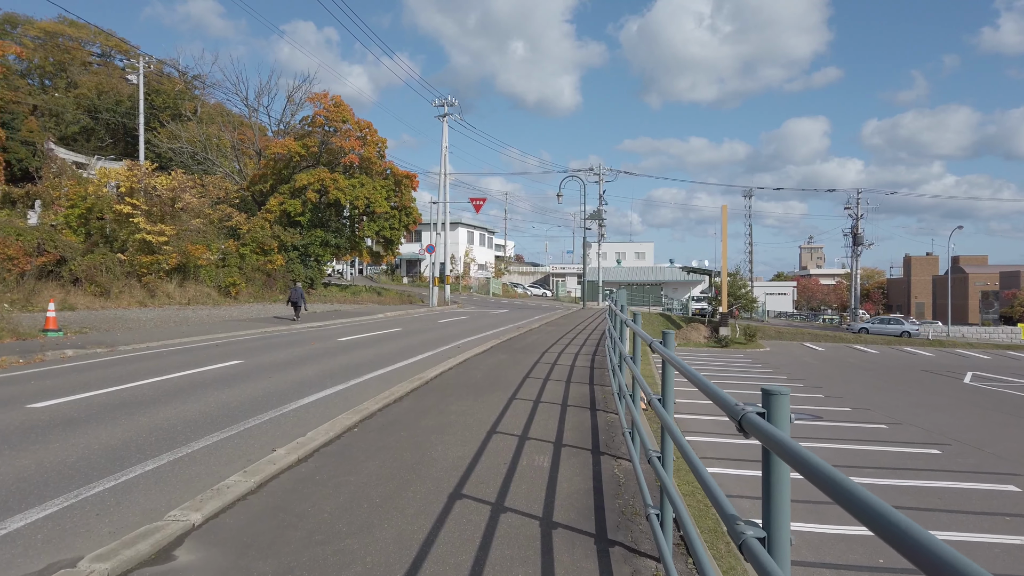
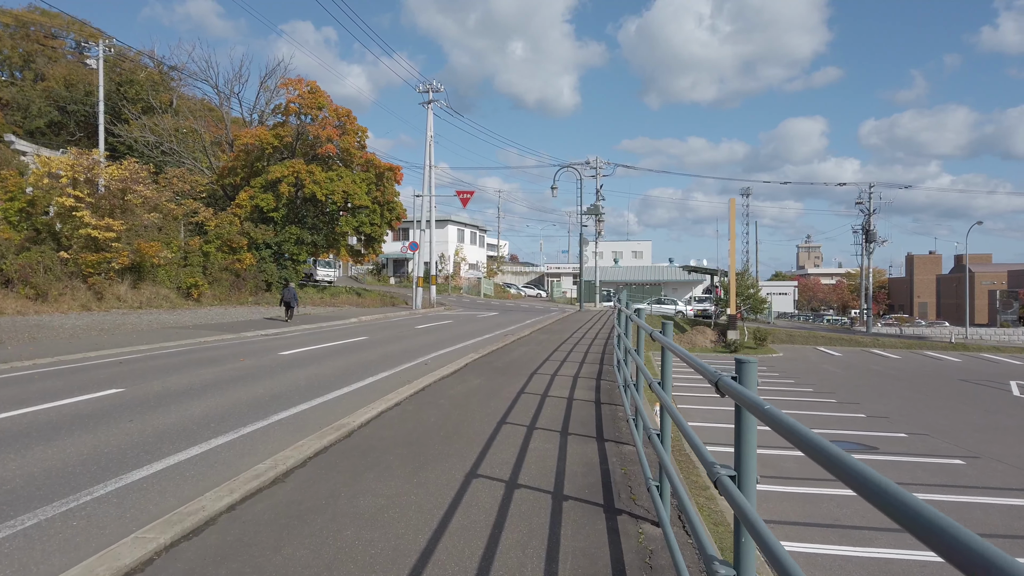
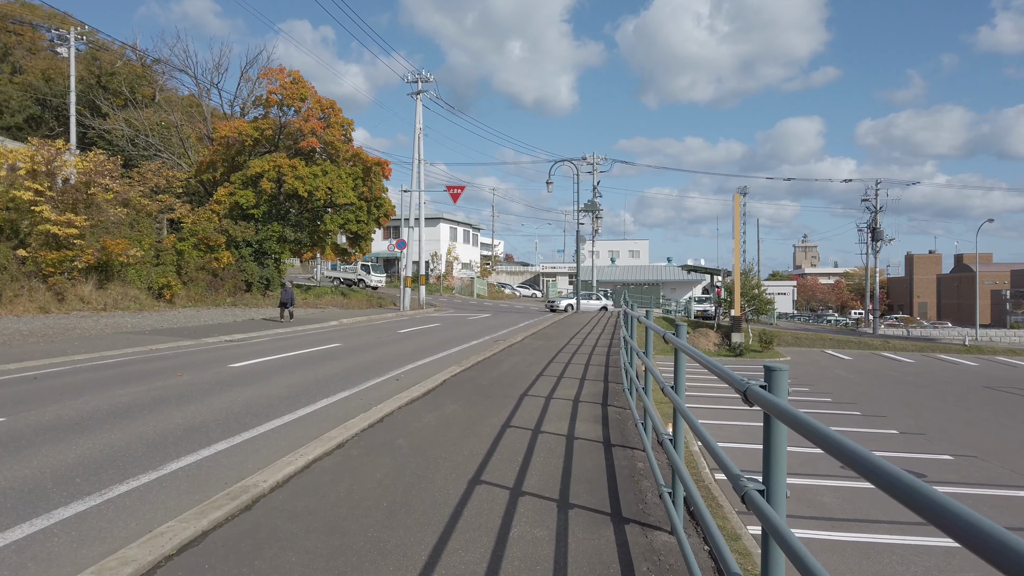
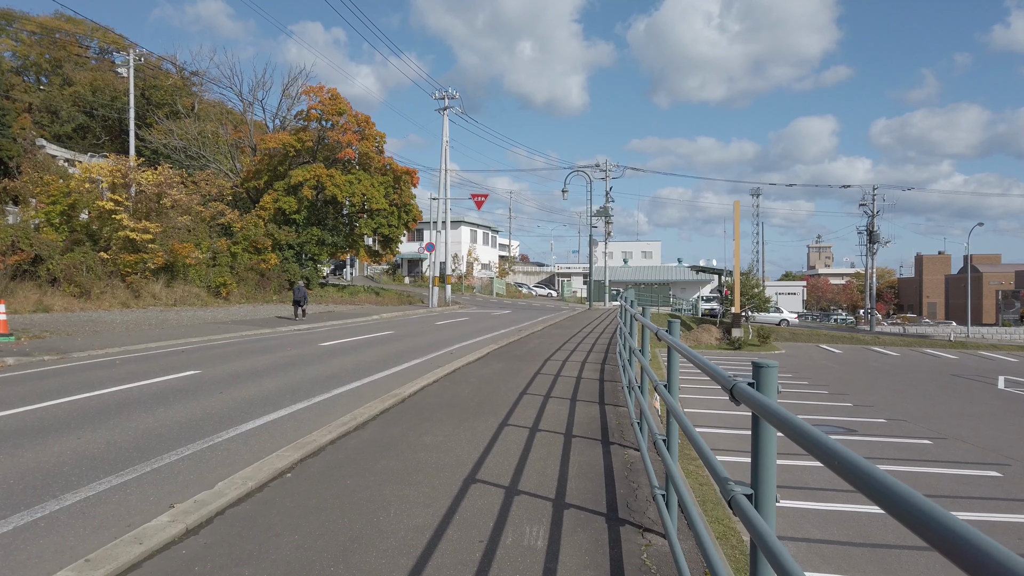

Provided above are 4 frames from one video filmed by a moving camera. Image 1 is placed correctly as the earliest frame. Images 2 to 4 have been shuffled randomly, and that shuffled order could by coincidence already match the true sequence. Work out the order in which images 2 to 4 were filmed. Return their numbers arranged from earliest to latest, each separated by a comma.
4, 2, 3
